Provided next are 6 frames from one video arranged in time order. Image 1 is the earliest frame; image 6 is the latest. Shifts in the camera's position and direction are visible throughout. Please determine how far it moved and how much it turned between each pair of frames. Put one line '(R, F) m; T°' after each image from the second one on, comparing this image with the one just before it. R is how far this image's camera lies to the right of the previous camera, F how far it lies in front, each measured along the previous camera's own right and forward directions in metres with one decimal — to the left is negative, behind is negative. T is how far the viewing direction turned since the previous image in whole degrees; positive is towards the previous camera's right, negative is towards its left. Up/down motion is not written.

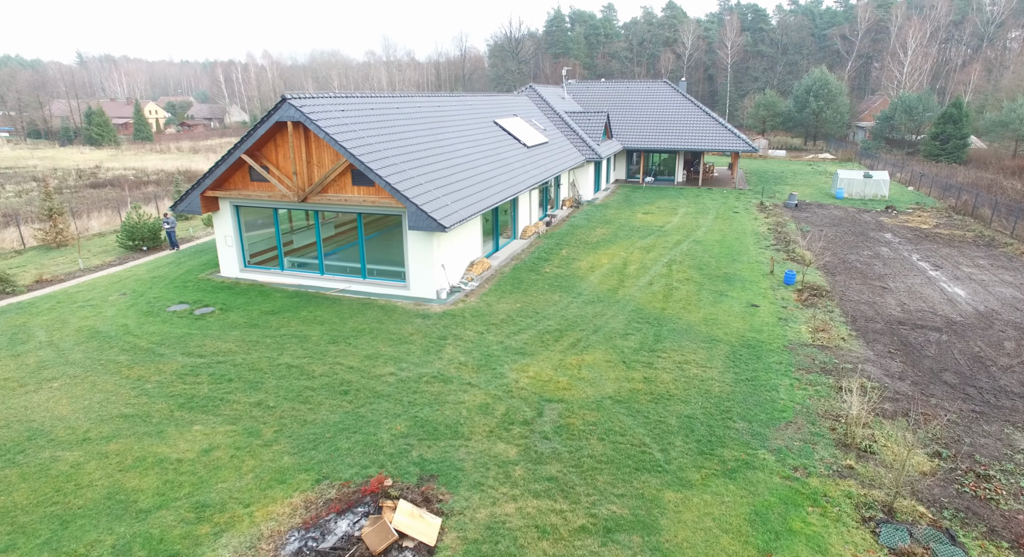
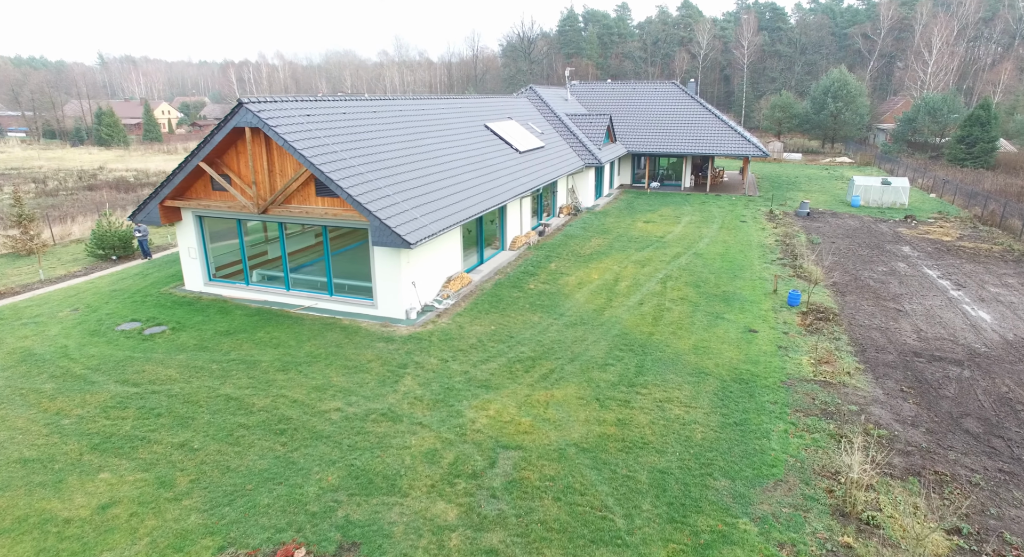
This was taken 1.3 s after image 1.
(+1.0, +1.3) m; -2°
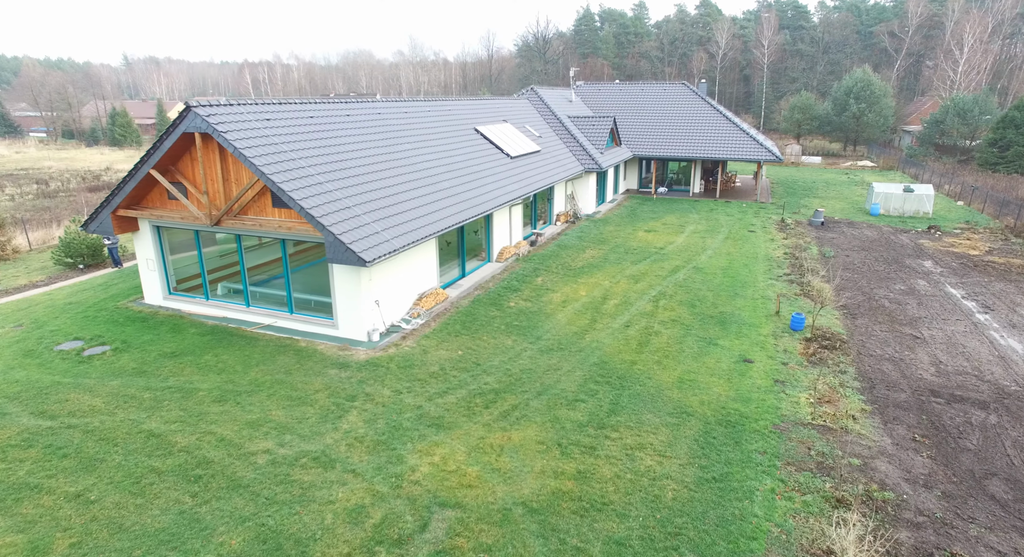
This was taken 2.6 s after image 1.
(+1.1, +1.3) m; -2°
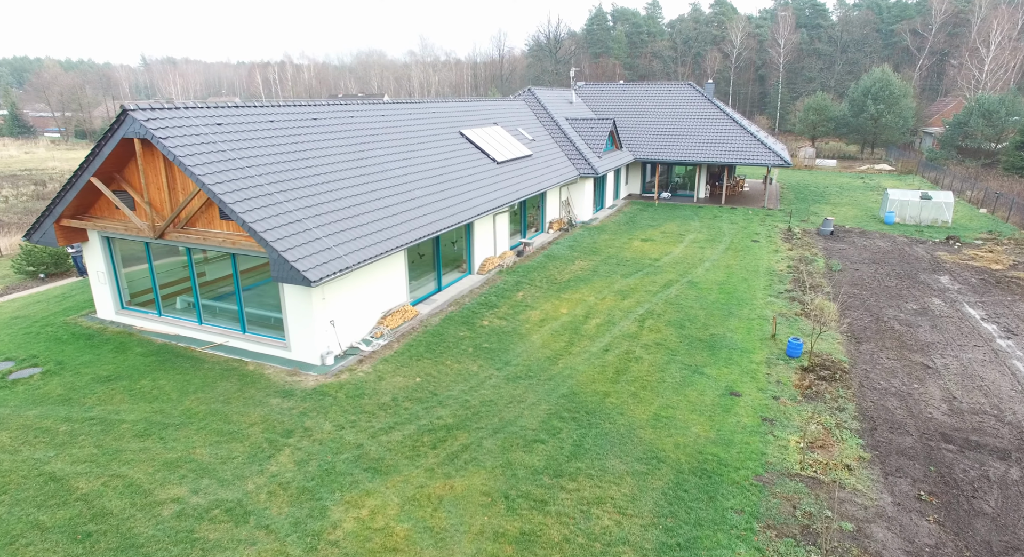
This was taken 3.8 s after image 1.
(+1.0, +1.2) m; -2°
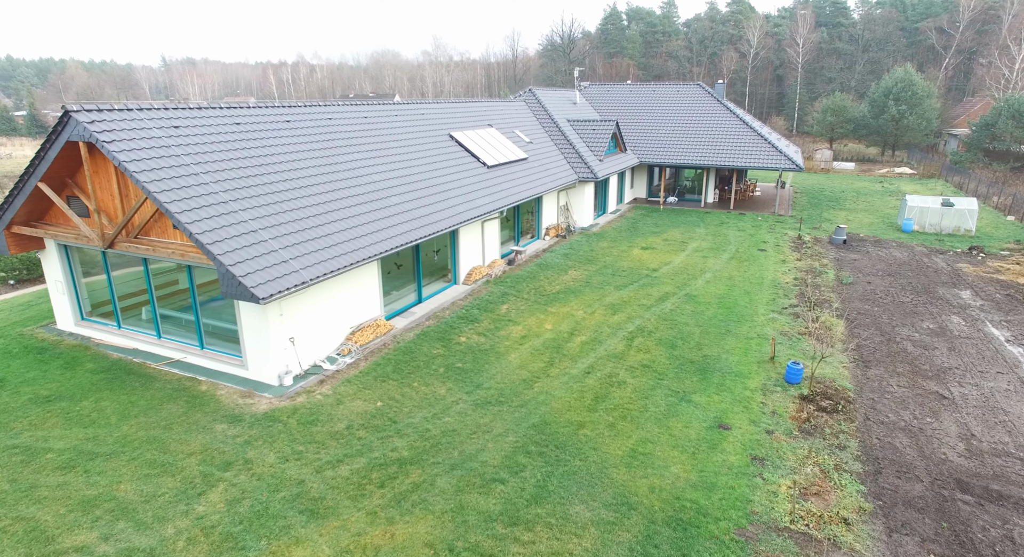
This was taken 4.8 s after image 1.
(+0.8, +1.0) m; -2°
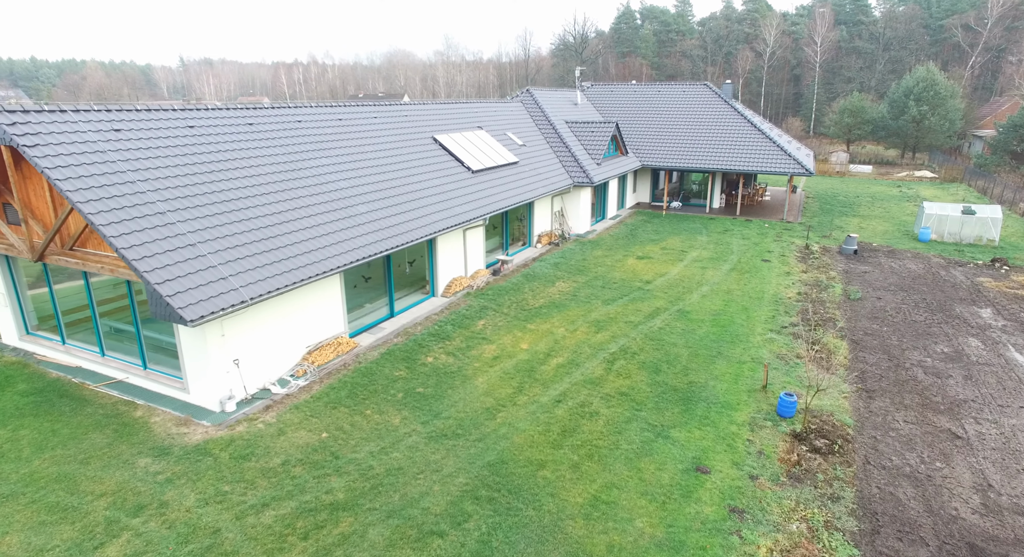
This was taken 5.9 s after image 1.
(+0.9, +1.1) m; -2°
